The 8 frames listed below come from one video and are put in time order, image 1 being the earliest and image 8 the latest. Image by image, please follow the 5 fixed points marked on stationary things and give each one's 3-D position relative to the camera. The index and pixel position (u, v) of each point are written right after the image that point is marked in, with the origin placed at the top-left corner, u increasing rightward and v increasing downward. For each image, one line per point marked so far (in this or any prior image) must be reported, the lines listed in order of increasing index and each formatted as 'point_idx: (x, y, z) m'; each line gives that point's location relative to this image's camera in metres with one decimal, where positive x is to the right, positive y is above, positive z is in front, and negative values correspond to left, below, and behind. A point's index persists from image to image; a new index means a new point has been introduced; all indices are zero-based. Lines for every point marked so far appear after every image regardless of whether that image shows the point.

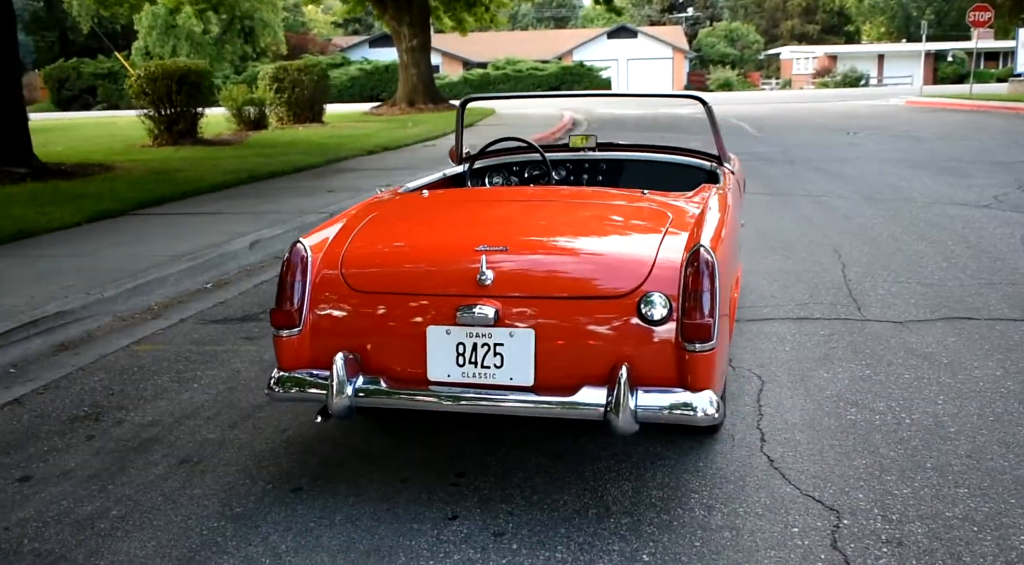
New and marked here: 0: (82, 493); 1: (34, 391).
0: (-1.6, -0.8, +3.1) m
1: (-2.6, -0.6, +4.6) m
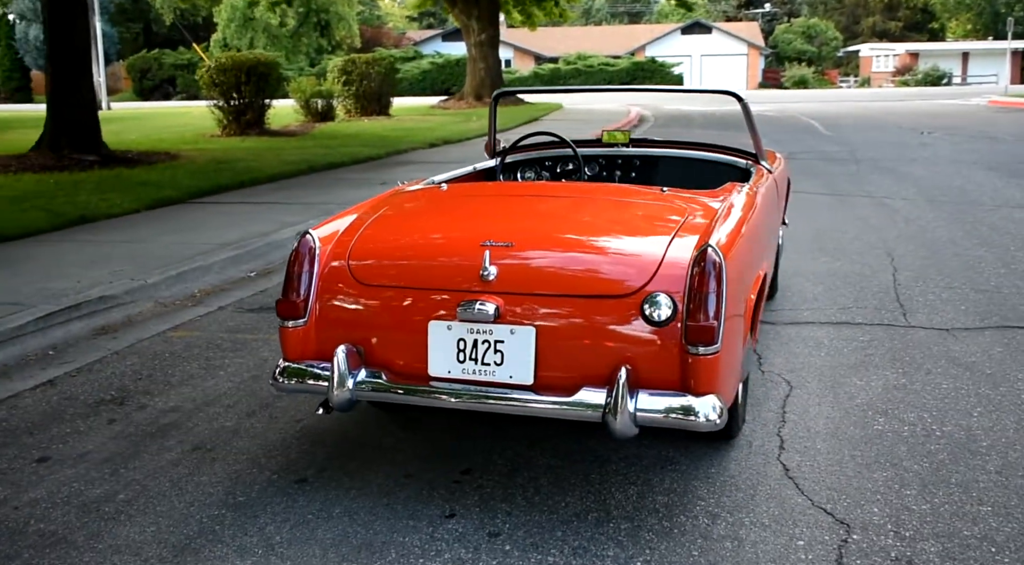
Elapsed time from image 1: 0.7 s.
0: (-1.6, -0.7, +3.2) m
1: (-2.5, -0.5, +4.7) m
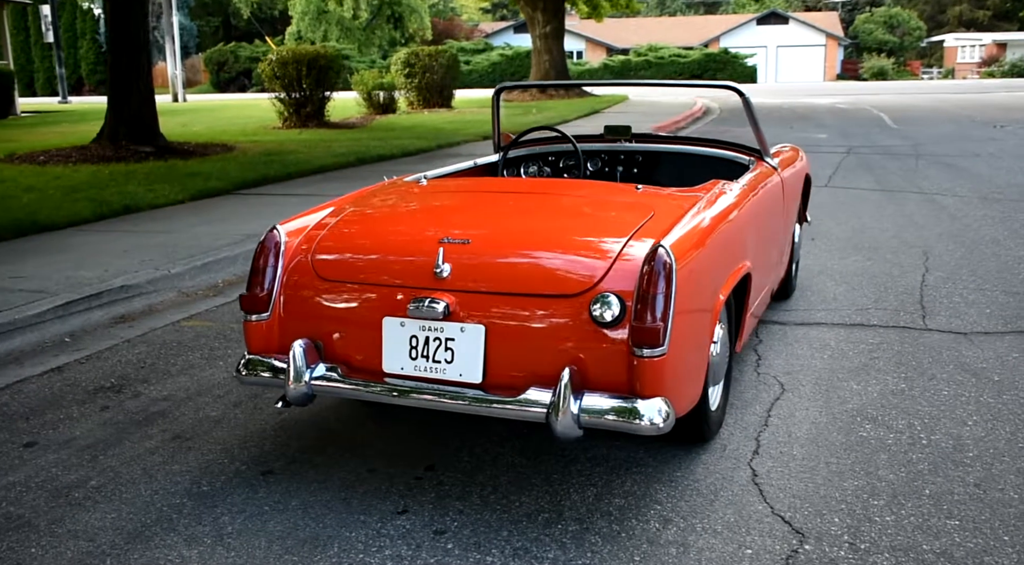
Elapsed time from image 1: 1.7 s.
0: (-1.7, -0.7, +3.3) m
1: (-2.5, -0.4, +4.9) m
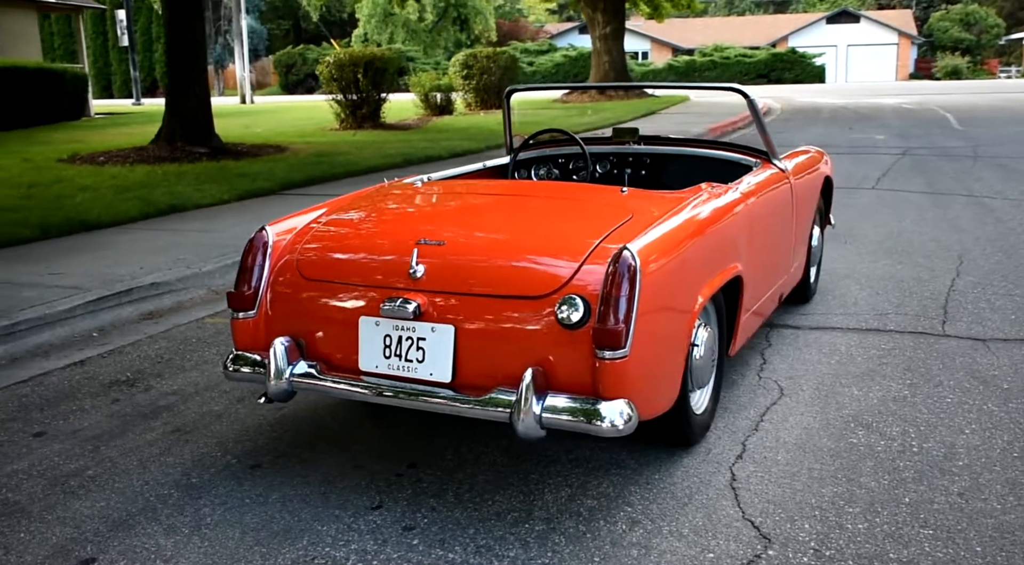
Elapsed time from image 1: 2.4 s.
0: (-1.8, -0.7, +3.4) m
1: (-2.5, -0.4, +5.1) m
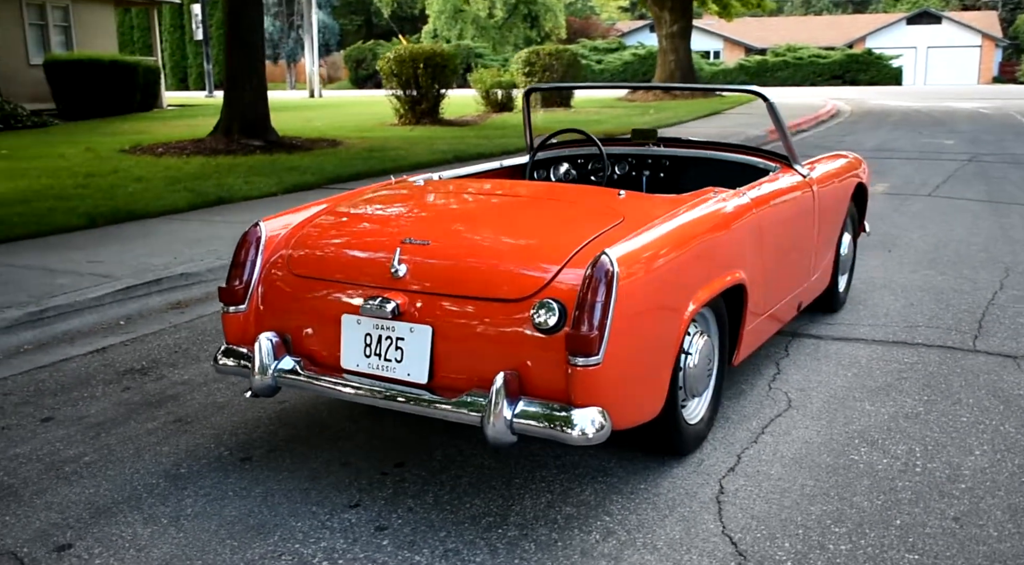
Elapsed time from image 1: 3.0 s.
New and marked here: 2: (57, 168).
0: (-1.8, -0.6, +3.5) m
1: (-2.4, -0.4, +5.2) m
2: (-8.1, +2.1, +15.1) m
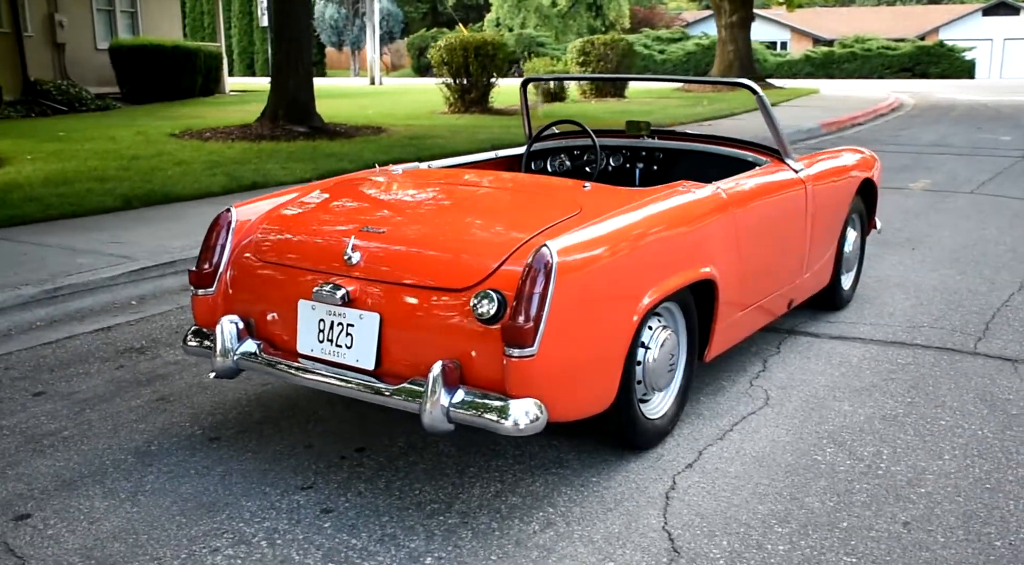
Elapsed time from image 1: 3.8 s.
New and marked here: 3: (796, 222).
0: (-1.9, -0.6, +3.6) m
1: (-2.4, -0.2, +5.3) m
2: (-7.5, +2.5, +15.5) m
3: (+1.4, +0.3, +4.3) m
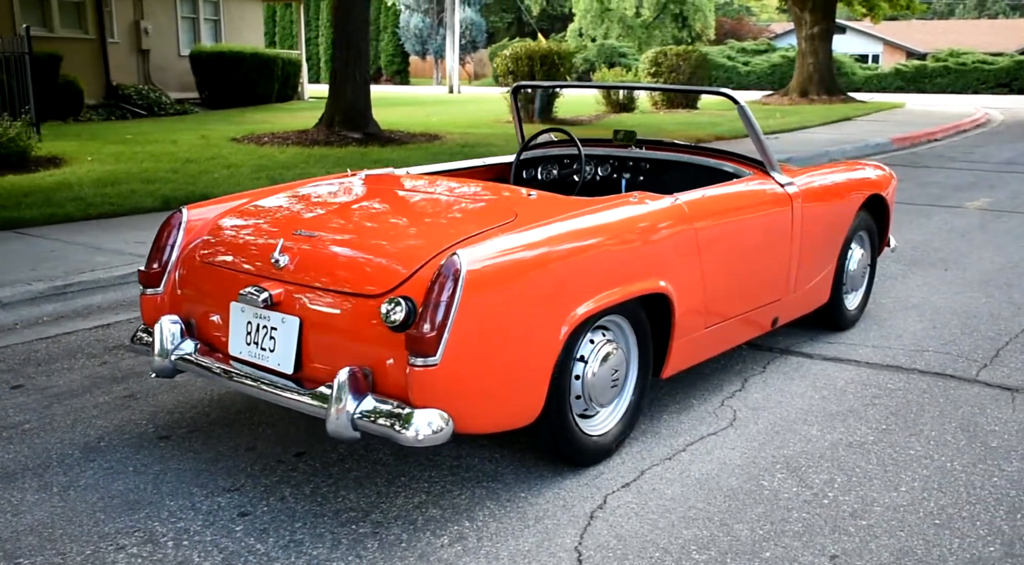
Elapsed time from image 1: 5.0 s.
0: (-2.1, -0.5, +3.7) m
1: (-2.5, -0.2, +5.5) m
2: (-6.7, +2.5, +16.0) m
3: (+1.3, +0.2, +4.1) m
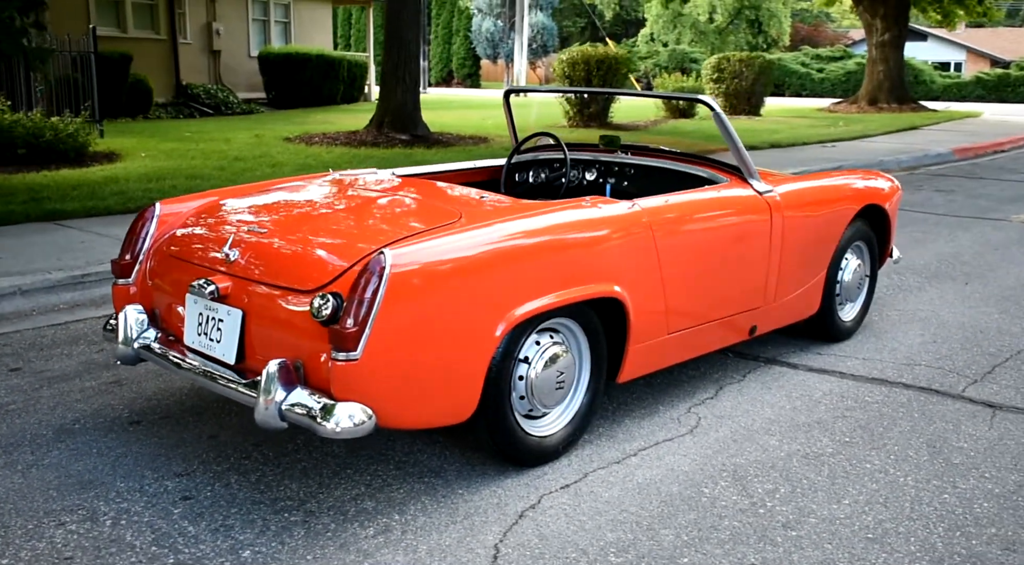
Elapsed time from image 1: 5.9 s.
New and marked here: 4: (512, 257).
0: (-2.3, -0.5, +3.9) m
1: (-2.5, -0.2, +5.7) m
2: (-6.0, +2.6, +16.5) m
3: (+1.2, +0.2, +4.1) m
4: (0.0, +0.1, +2.8) m
